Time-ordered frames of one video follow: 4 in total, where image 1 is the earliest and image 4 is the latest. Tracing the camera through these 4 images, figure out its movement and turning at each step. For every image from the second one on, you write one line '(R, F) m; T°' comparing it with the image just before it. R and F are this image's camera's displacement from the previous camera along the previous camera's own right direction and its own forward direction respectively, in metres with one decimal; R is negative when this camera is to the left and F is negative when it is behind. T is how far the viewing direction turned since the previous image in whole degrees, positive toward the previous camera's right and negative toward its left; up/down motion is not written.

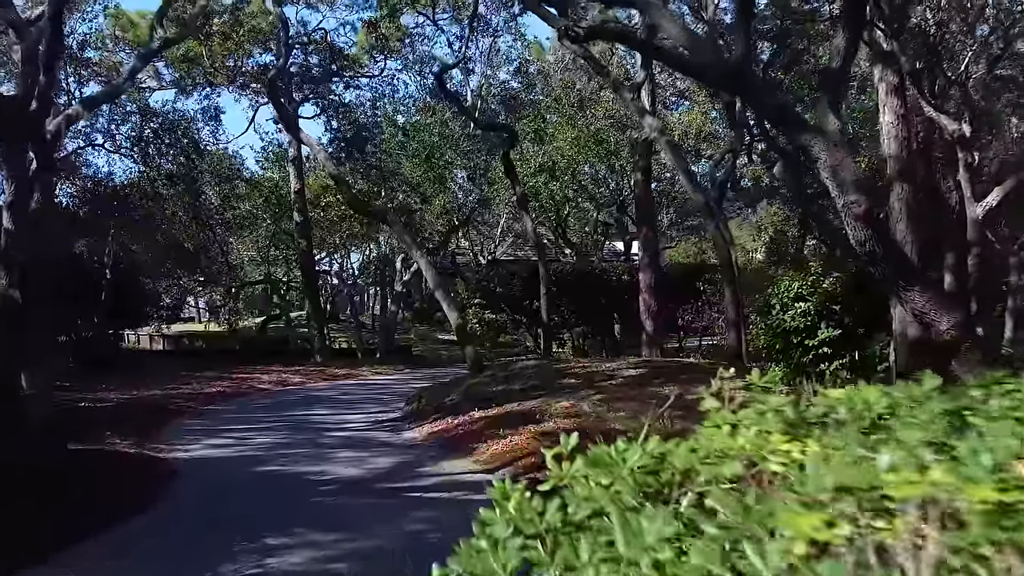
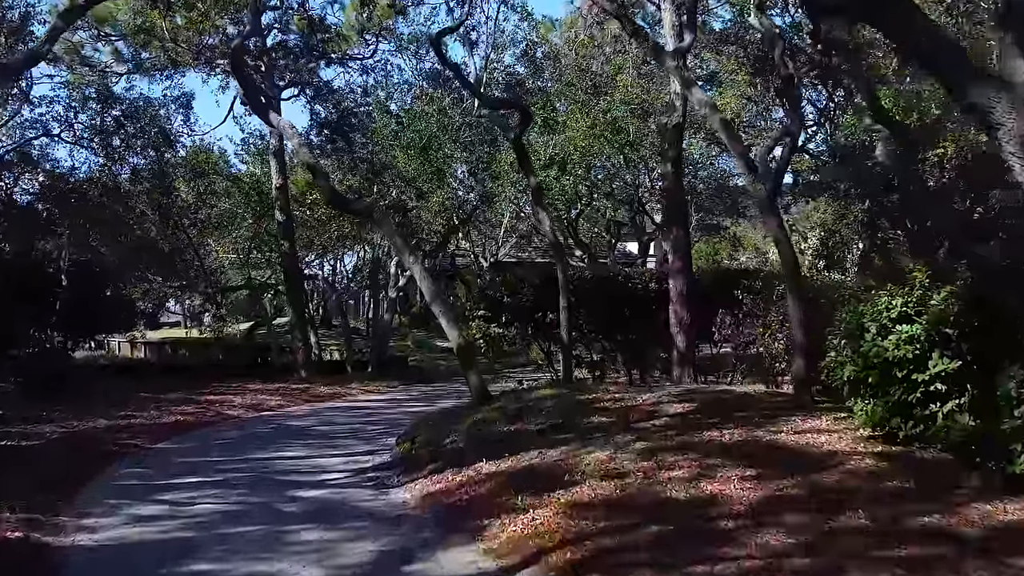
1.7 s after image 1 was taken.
(-0.4, +2.5) m; 0°
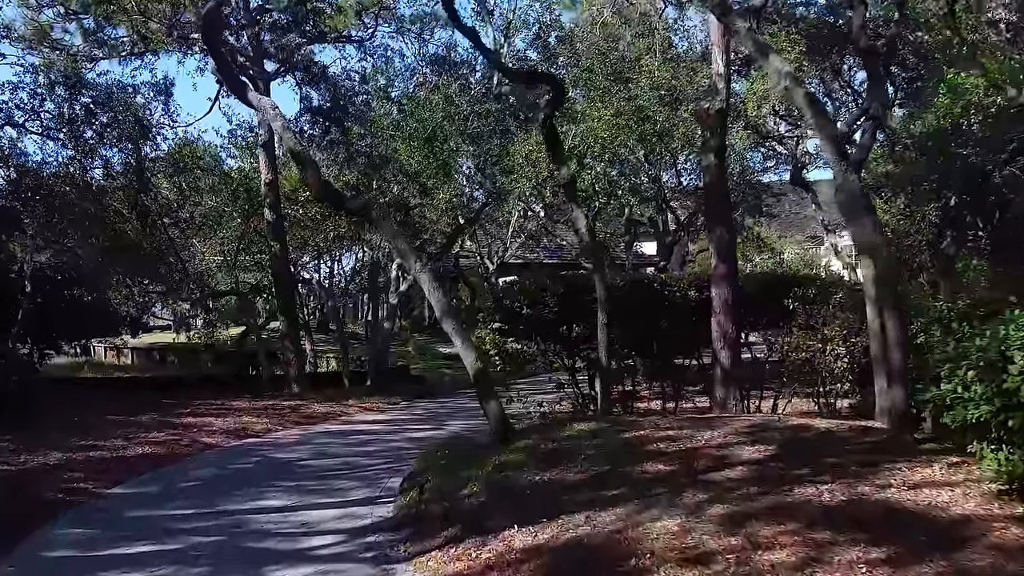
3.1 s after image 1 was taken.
(-0.7, +2.0) m; 0°
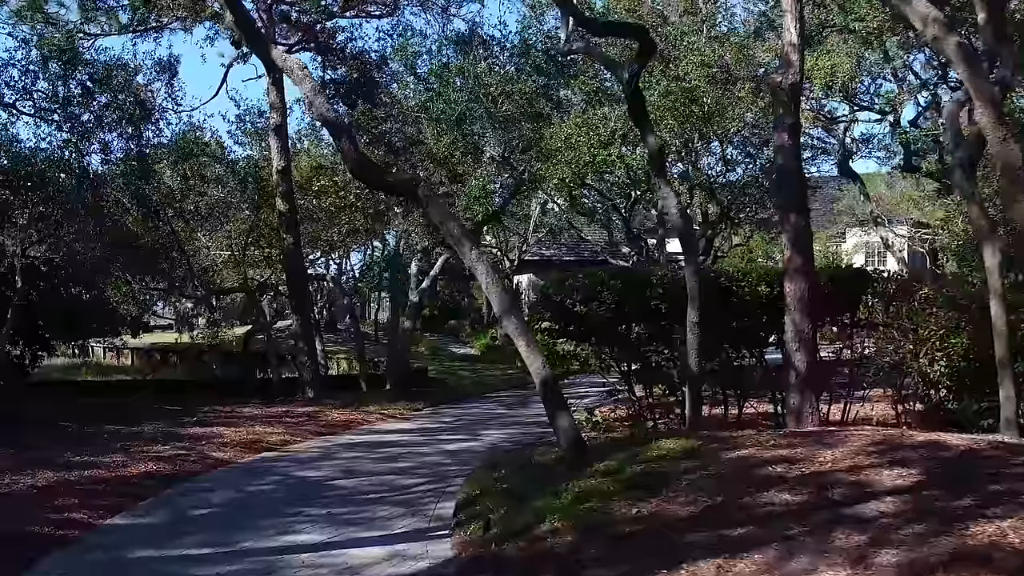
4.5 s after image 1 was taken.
(-1.4, +1.5) m; 0°
